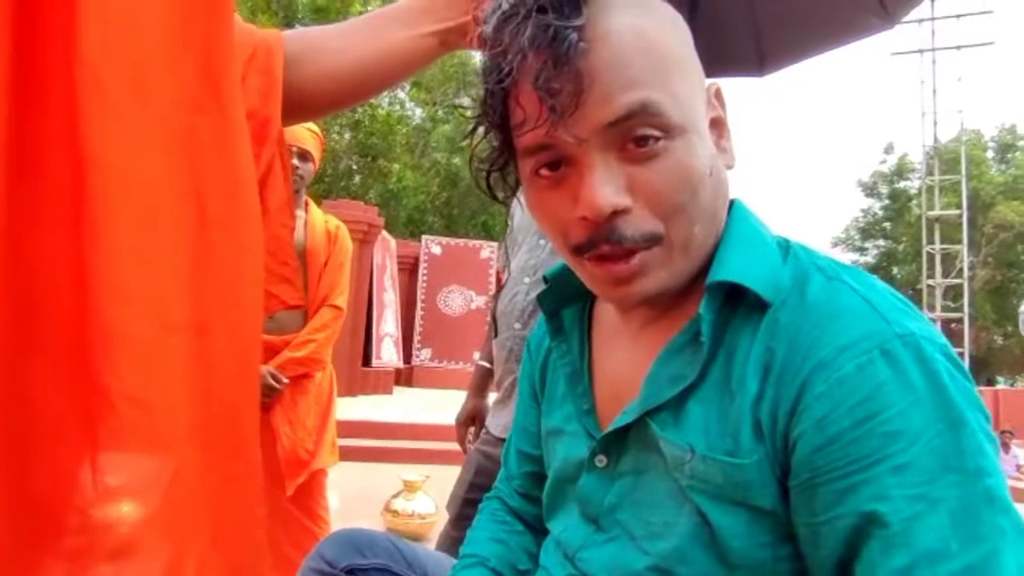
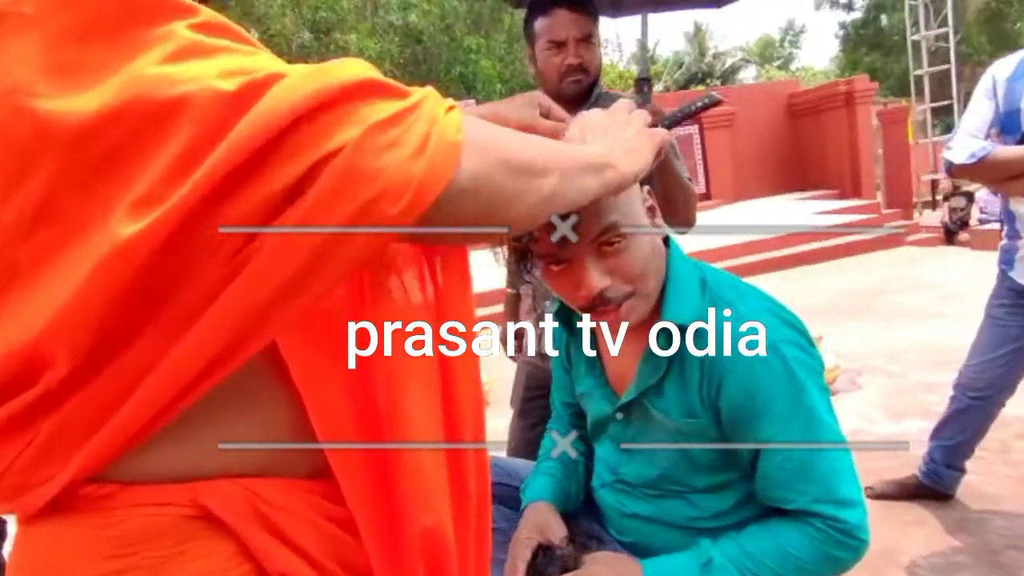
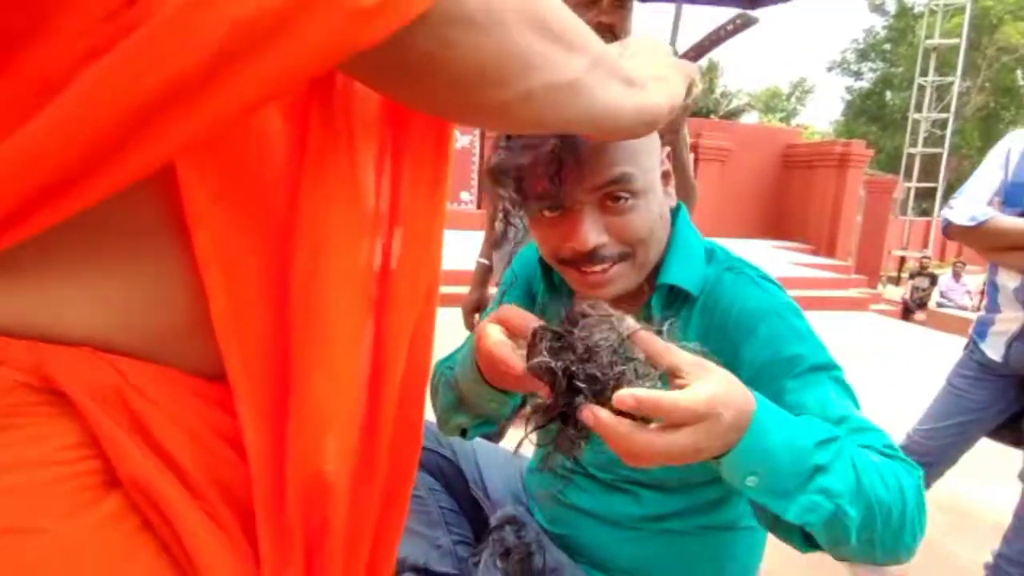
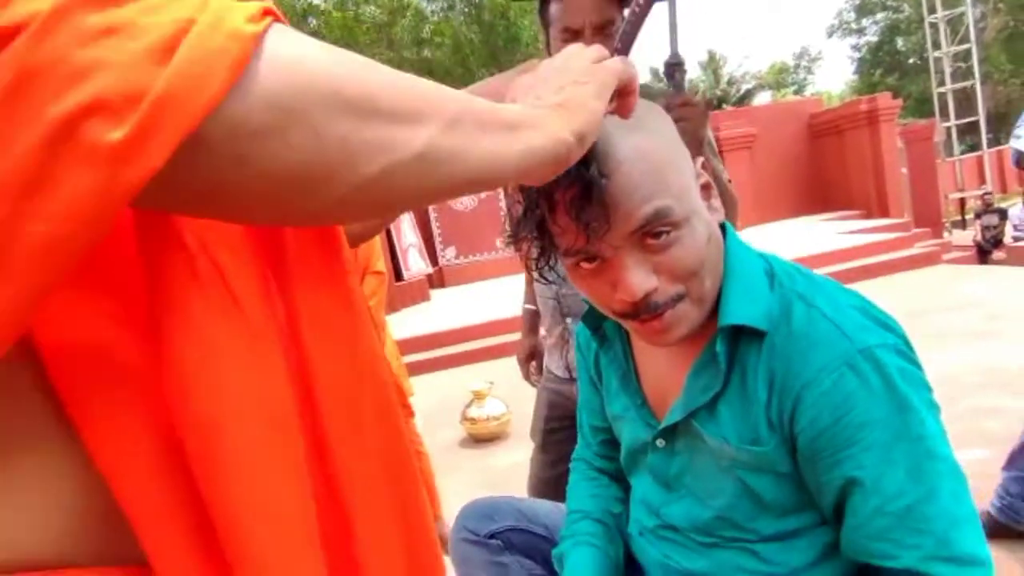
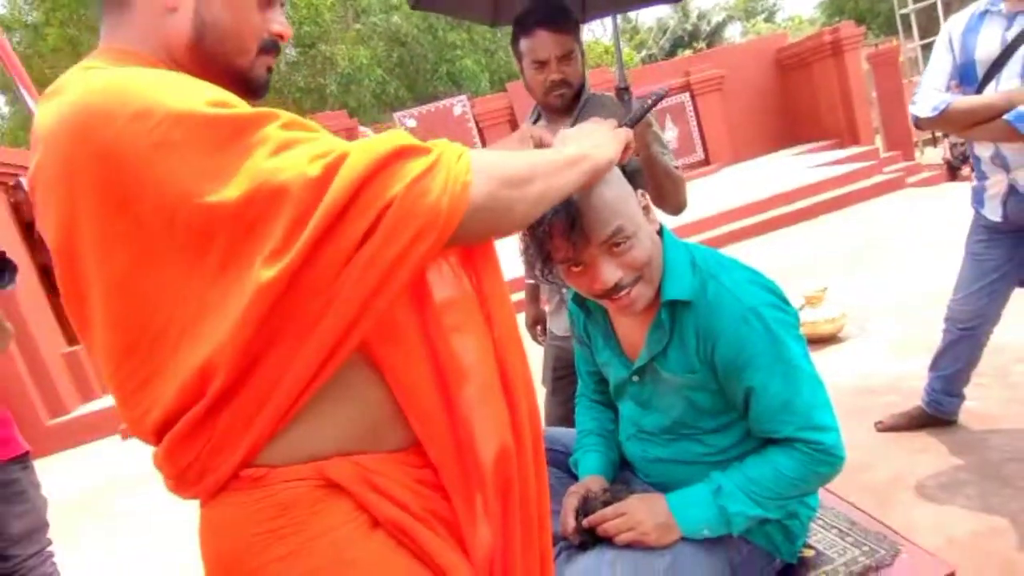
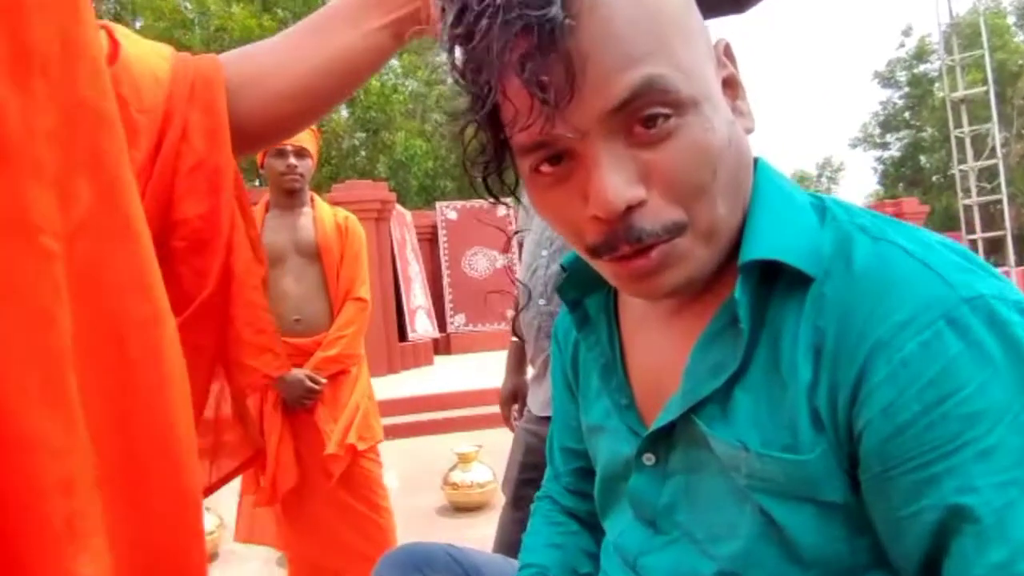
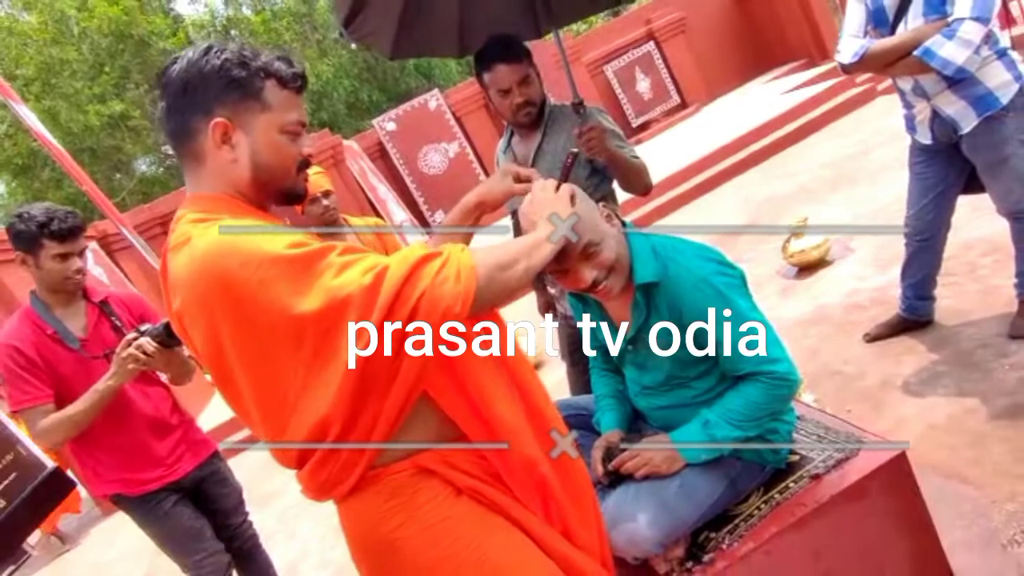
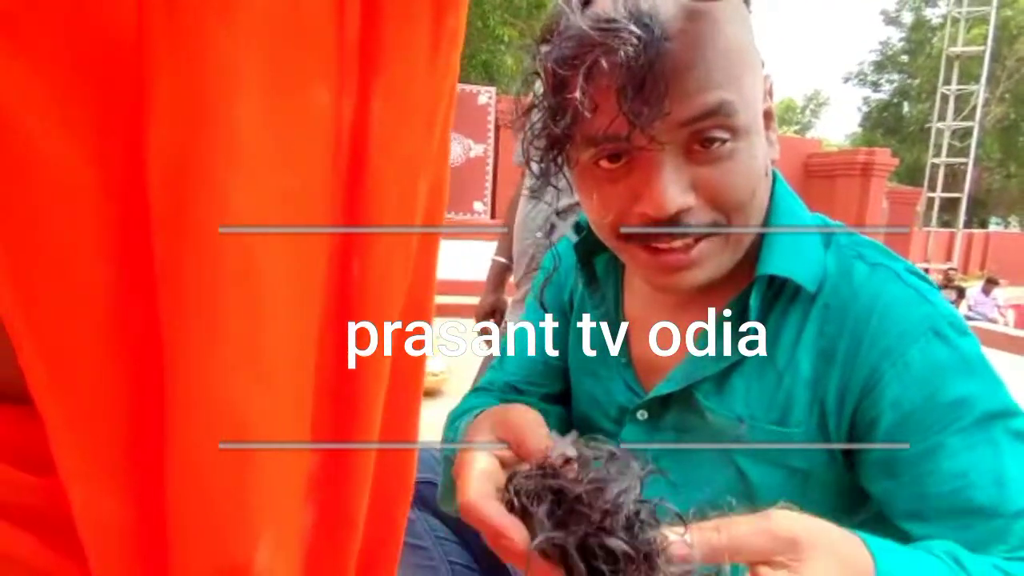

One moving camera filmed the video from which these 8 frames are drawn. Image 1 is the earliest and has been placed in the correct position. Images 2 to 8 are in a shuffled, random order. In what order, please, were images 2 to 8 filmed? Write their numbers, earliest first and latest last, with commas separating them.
6, 4, 5, 7, 2, 8, 3
